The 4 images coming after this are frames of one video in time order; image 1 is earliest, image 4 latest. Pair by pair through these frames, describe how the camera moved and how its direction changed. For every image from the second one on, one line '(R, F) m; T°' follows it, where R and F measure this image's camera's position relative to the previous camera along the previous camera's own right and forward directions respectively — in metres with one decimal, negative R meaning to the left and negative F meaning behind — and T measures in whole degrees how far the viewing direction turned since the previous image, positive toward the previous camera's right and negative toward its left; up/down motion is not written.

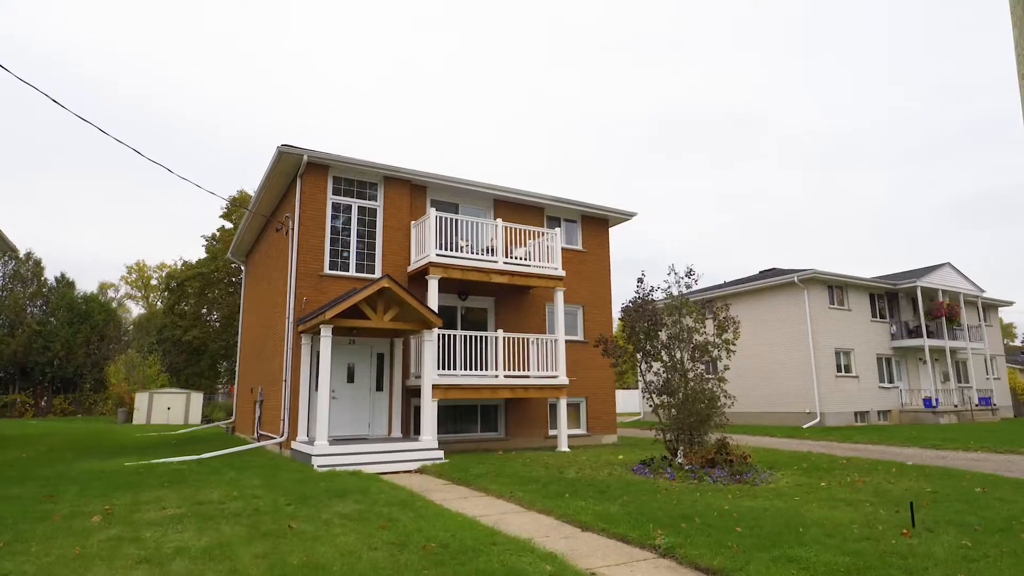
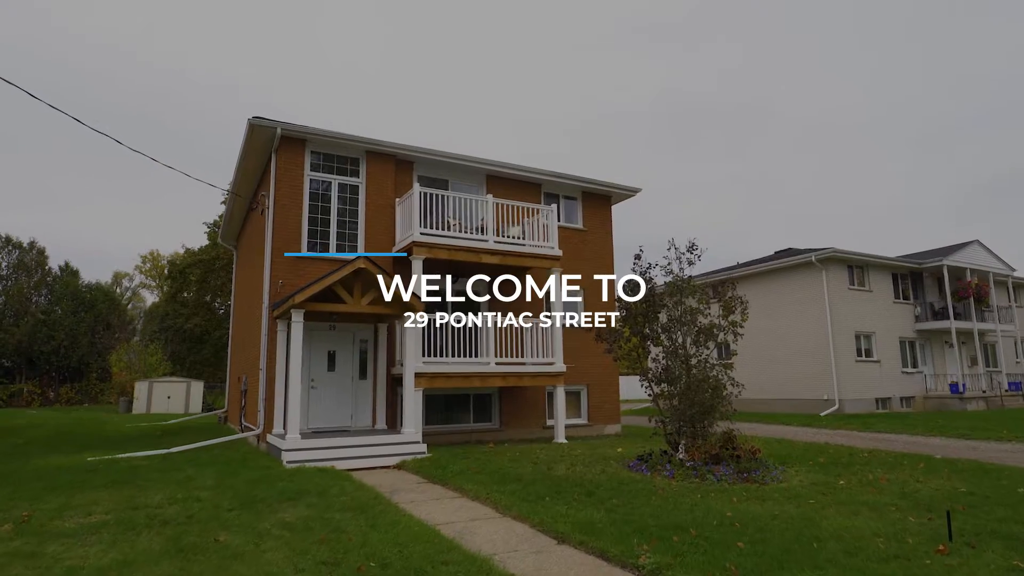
(+0.5, +1.0) m; -1°
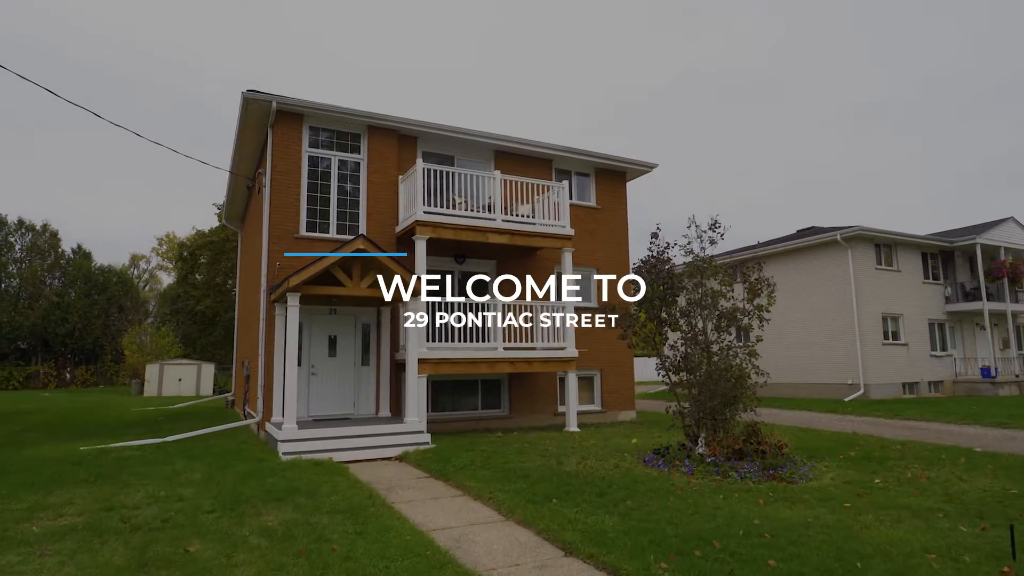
(+0.1, +0.7) m; -1°
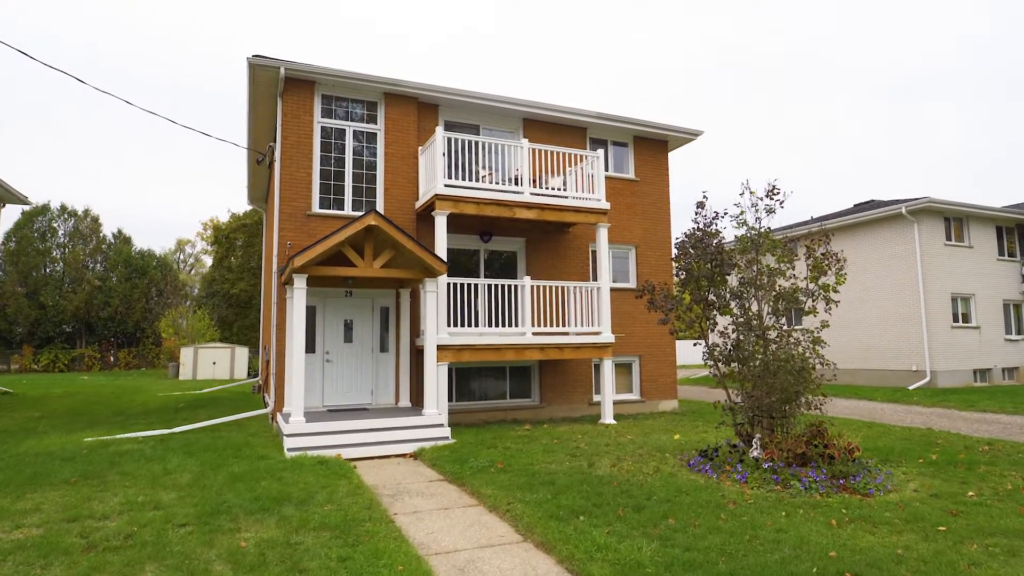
(+0.2, +1.1) m; -4°
